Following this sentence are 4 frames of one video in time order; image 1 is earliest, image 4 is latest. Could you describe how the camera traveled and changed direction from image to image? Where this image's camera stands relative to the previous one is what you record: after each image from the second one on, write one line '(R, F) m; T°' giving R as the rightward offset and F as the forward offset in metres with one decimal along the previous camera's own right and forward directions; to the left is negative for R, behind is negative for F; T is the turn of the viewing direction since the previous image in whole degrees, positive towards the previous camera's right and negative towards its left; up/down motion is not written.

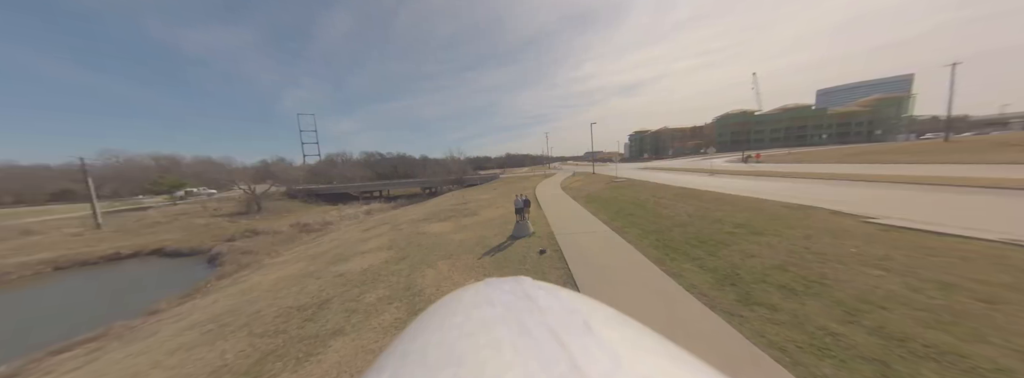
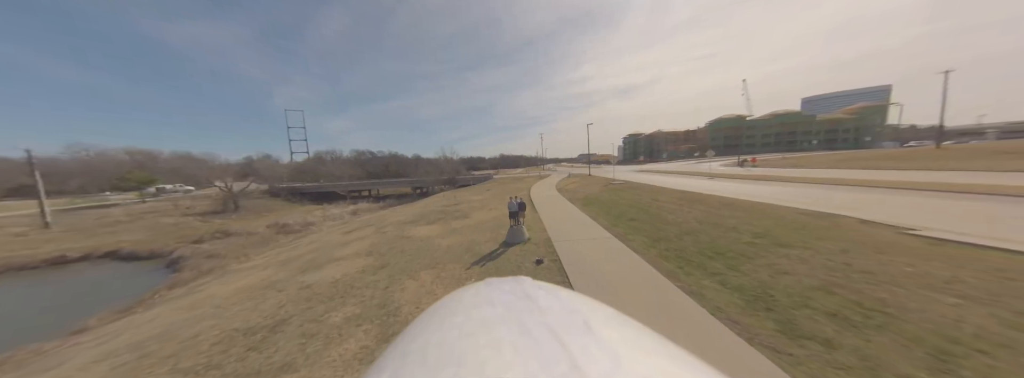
(0.0, +0.9) m; +1°
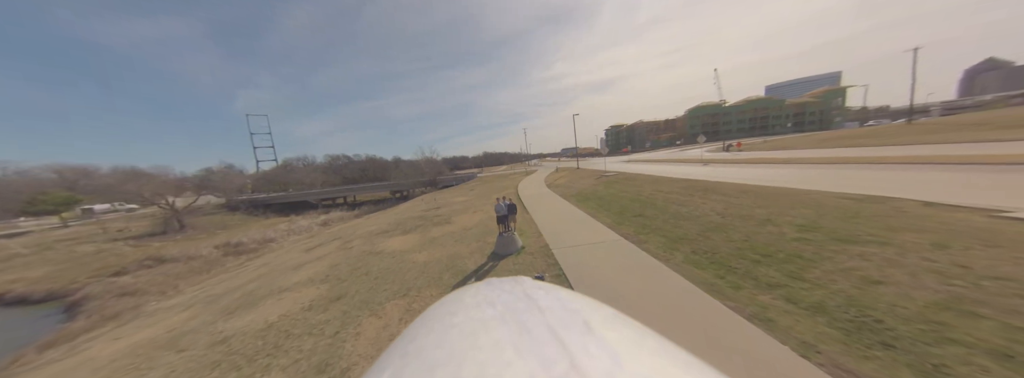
(0.0, +1.6) m; +3°
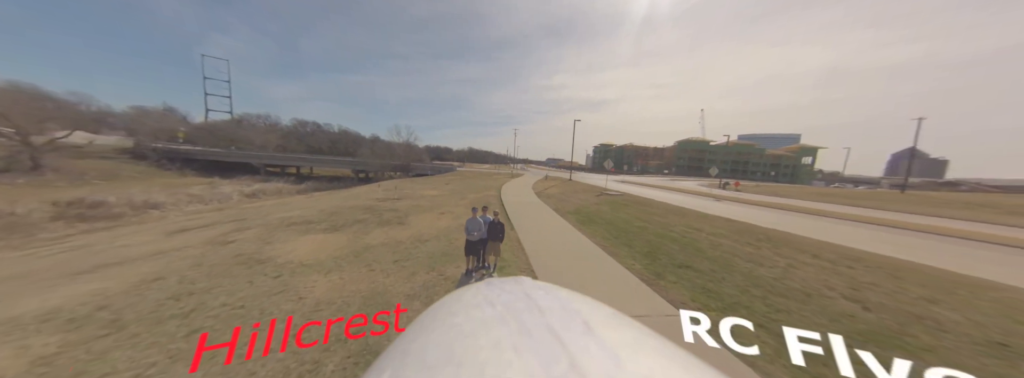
(-0.2, +3.4) m; +5°
